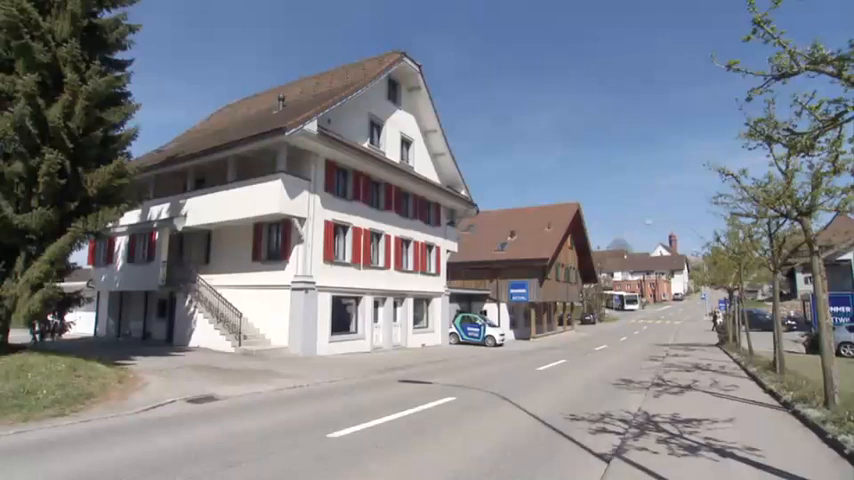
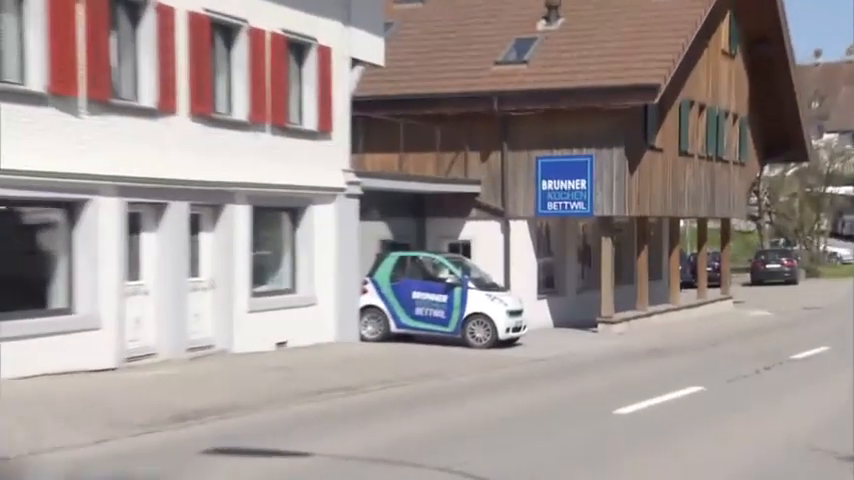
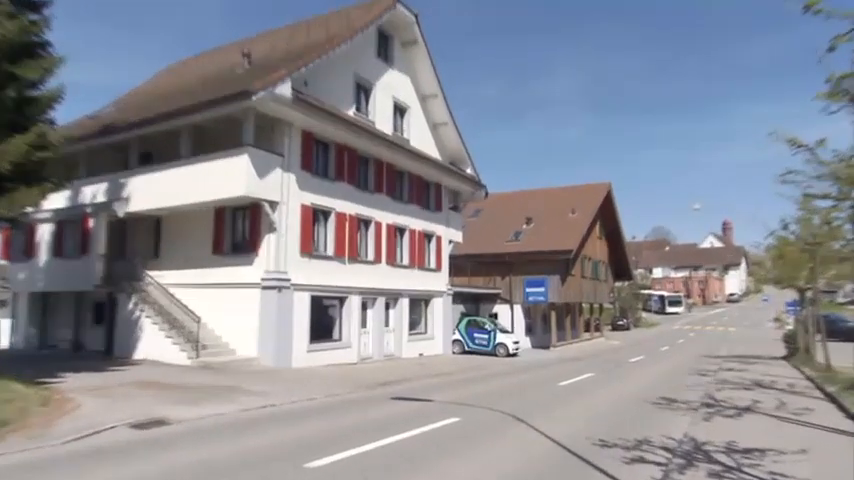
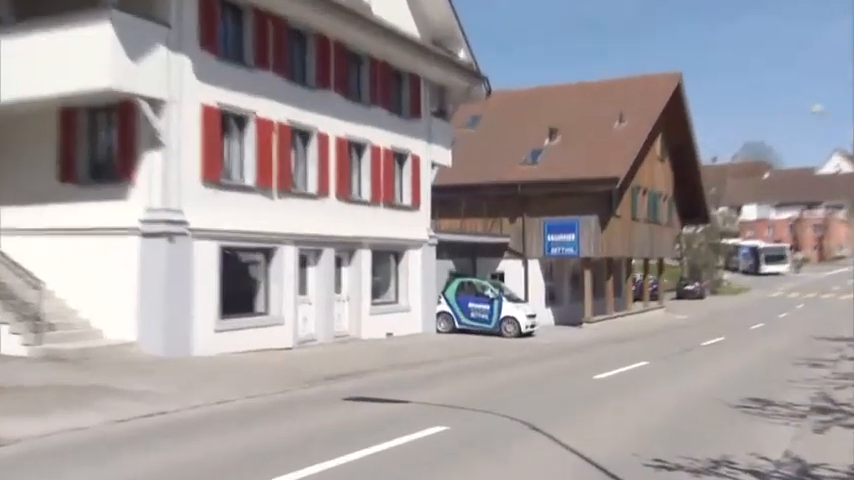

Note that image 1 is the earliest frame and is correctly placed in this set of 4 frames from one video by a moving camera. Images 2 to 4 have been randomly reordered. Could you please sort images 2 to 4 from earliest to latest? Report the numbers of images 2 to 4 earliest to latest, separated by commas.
3, 4, 2
